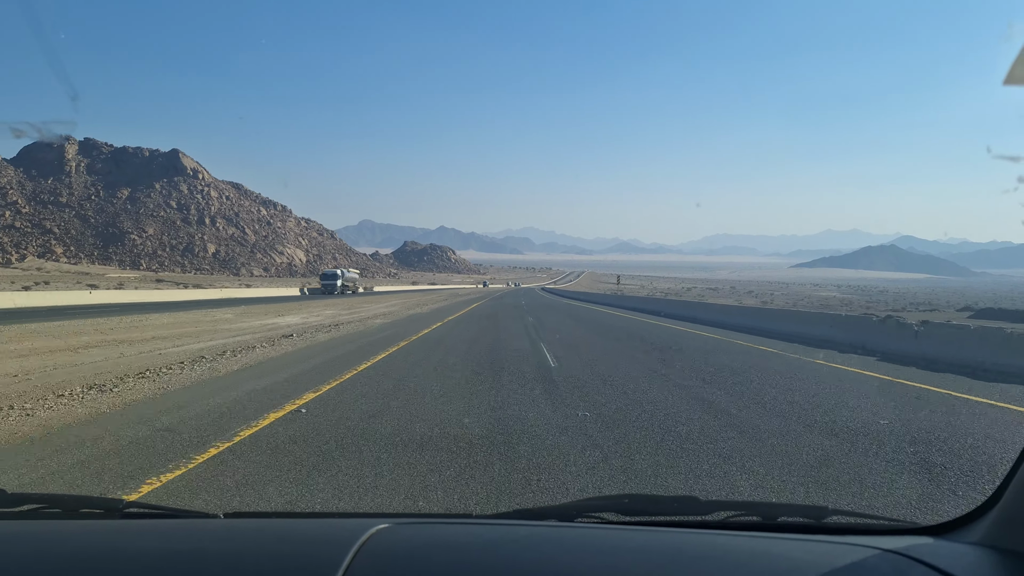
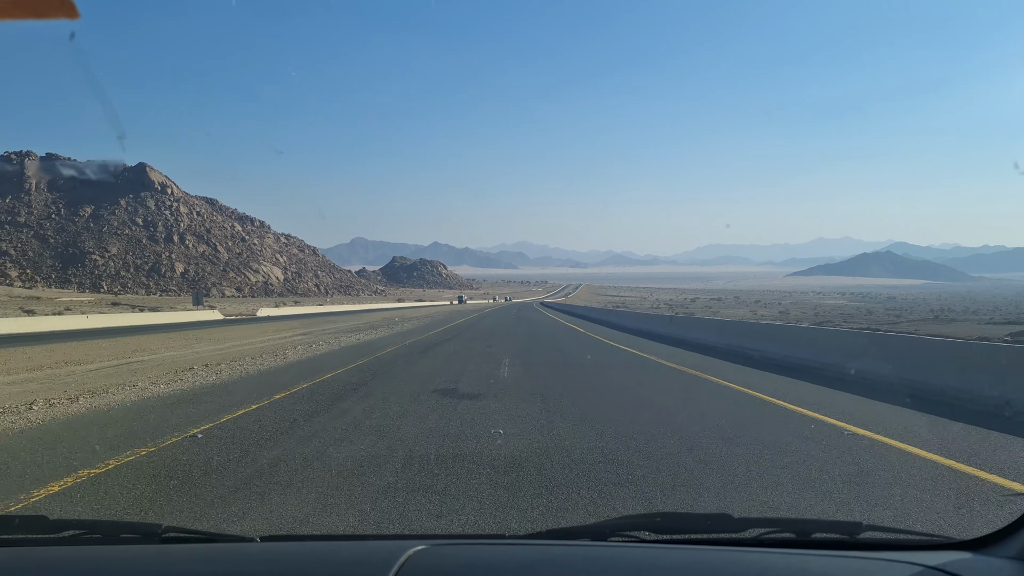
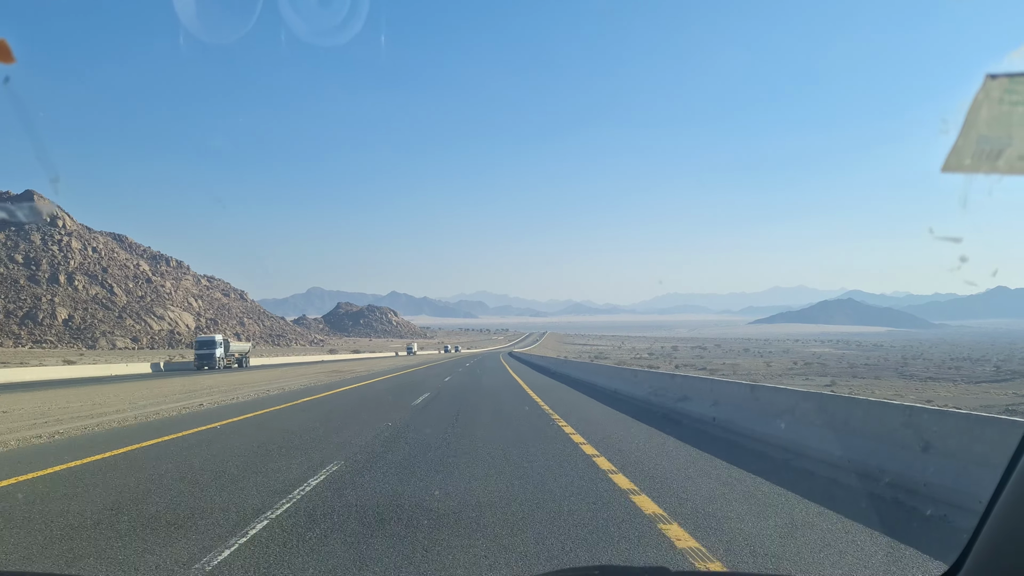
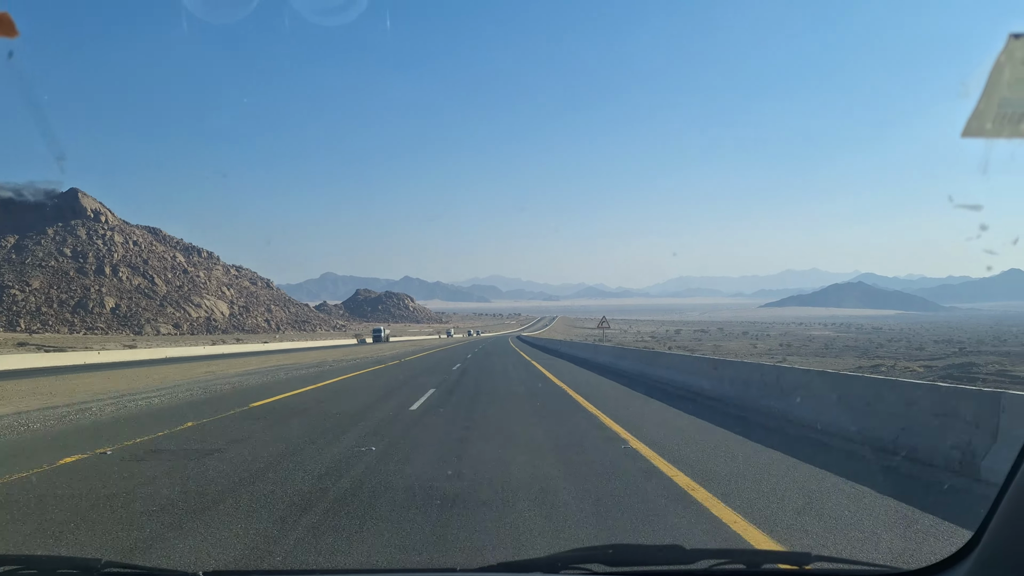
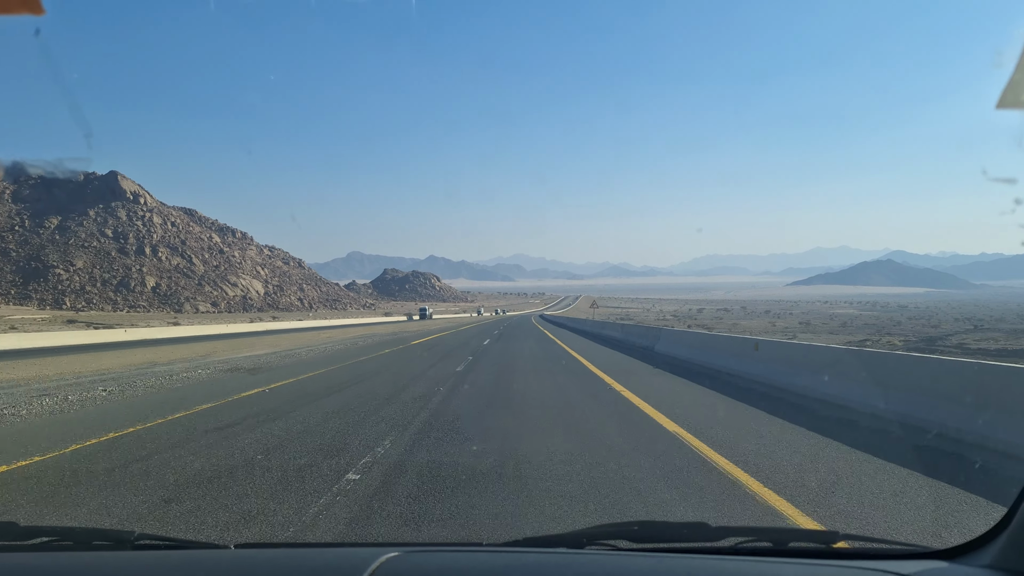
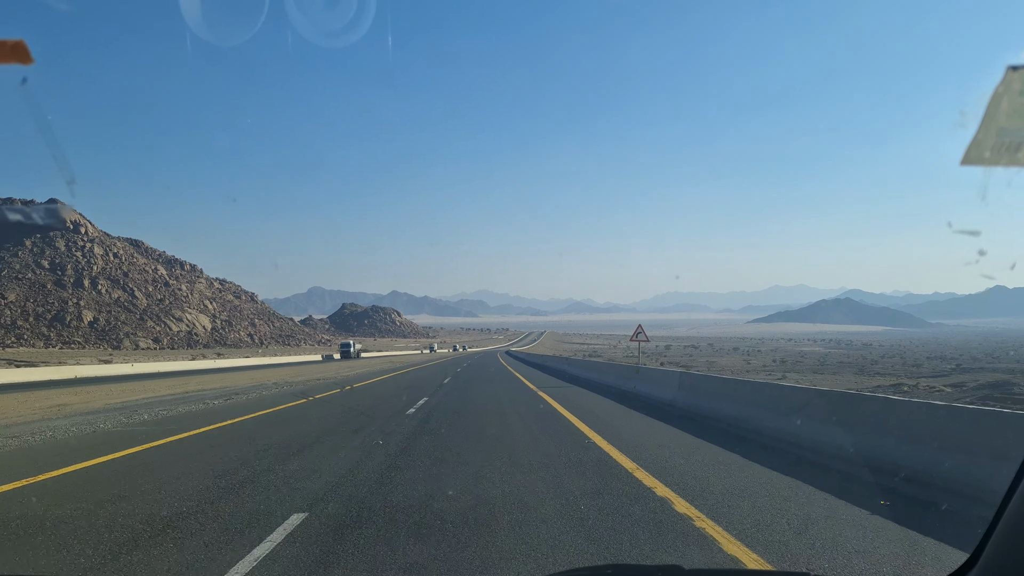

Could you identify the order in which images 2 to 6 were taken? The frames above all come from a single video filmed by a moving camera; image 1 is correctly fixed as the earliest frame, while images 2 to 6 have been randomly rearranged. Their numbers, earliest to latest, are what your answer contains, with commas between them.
2, 5, 4, 6, 3
